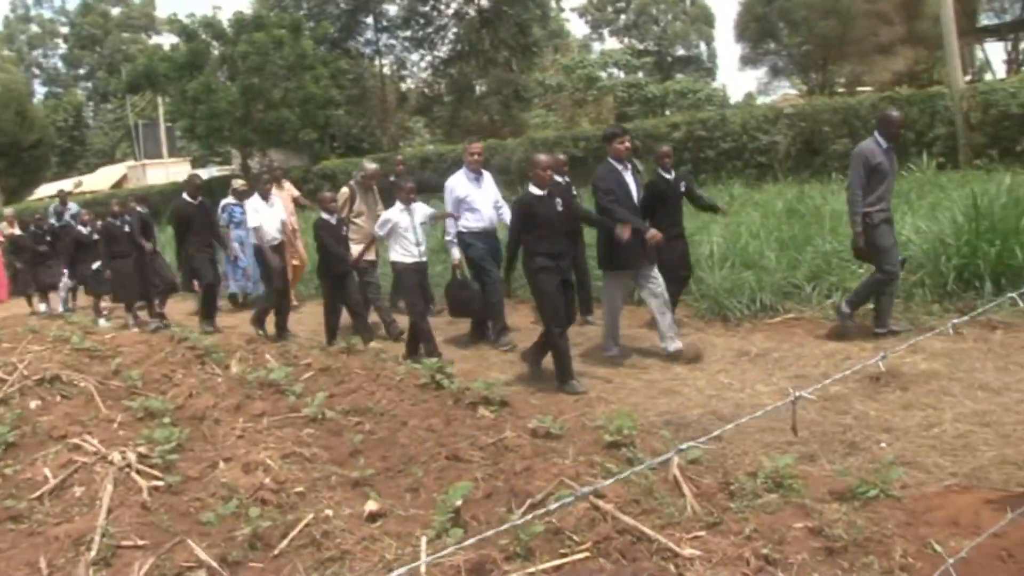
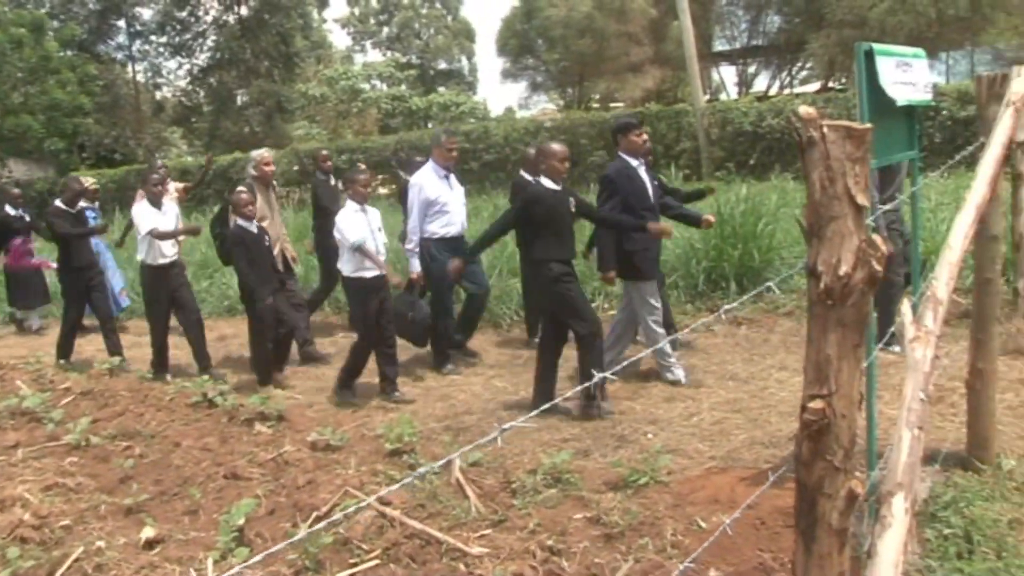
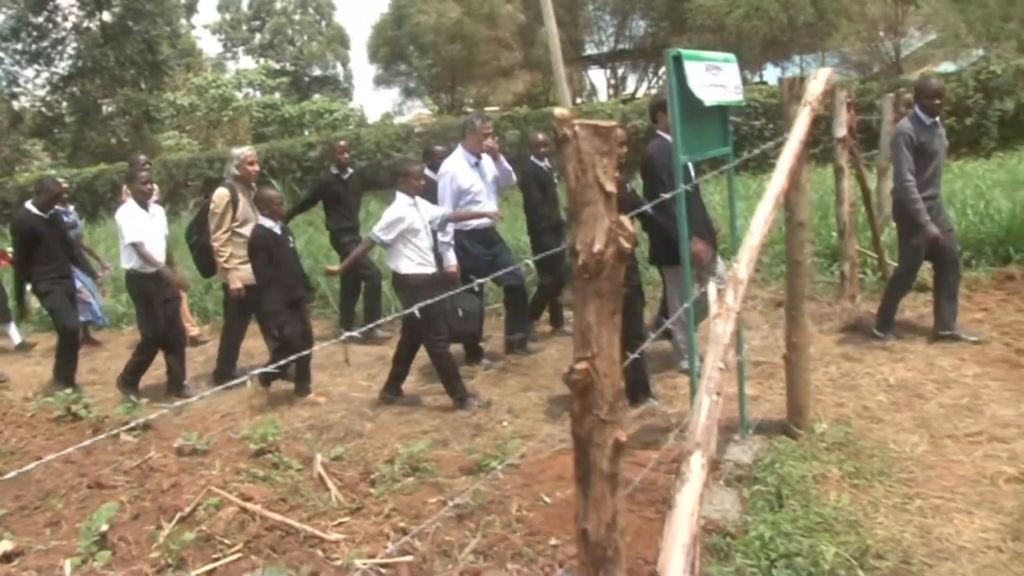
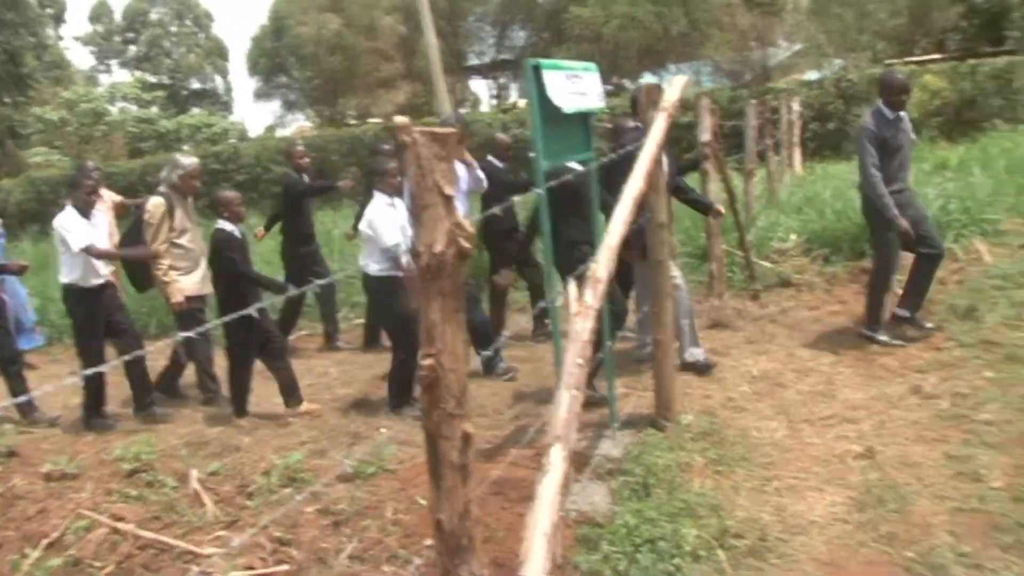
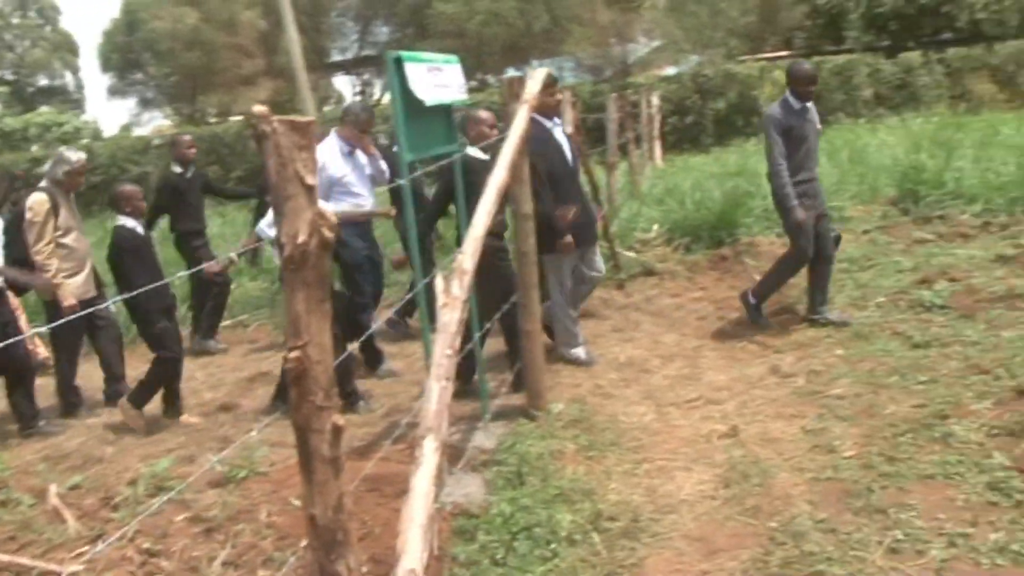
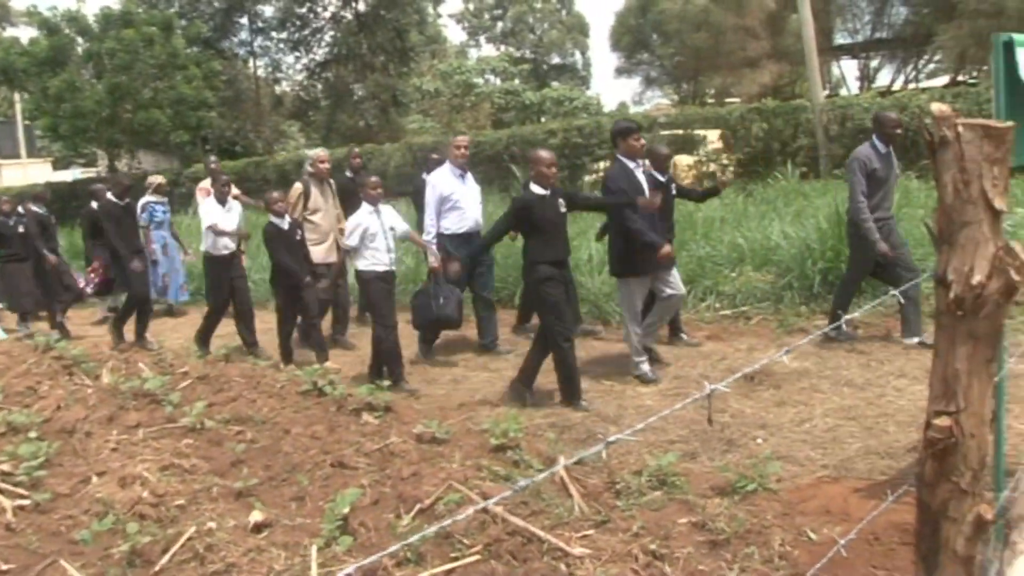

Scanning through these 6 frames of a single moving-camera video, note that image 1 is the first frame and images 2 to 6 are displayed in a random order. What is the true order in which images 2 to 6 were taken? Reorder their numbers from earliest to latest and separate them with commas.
6, 2, 3, 4, 5
